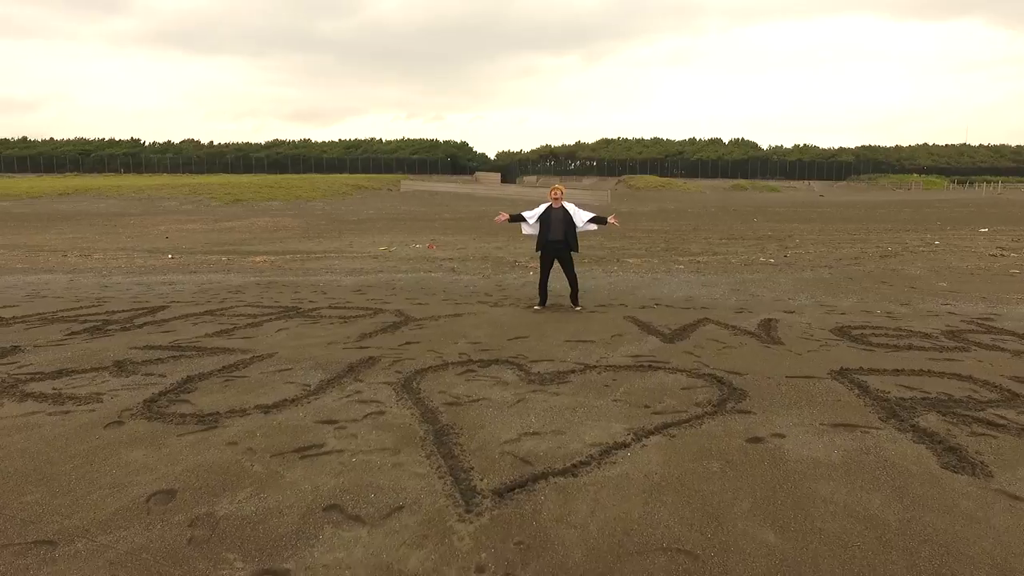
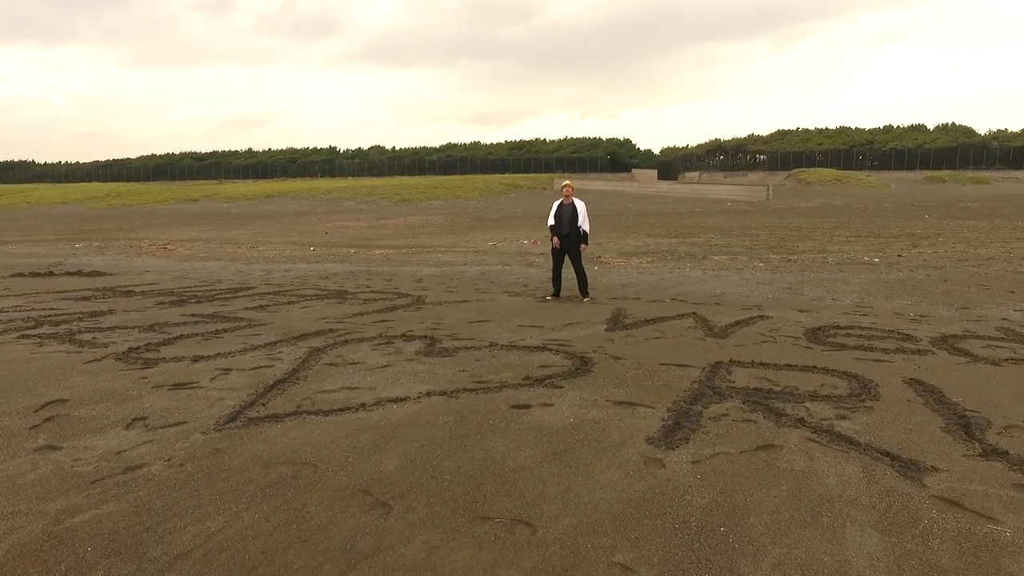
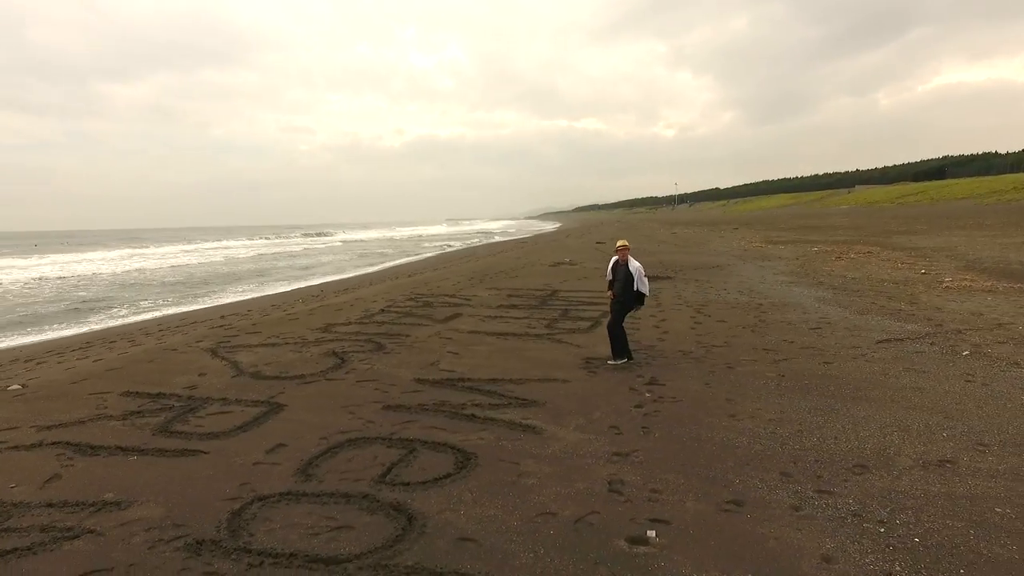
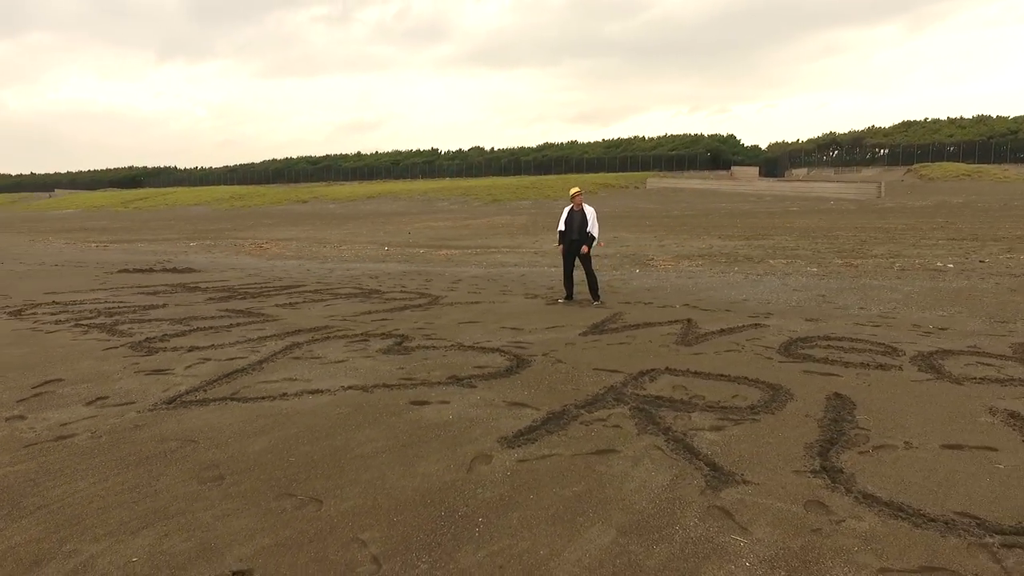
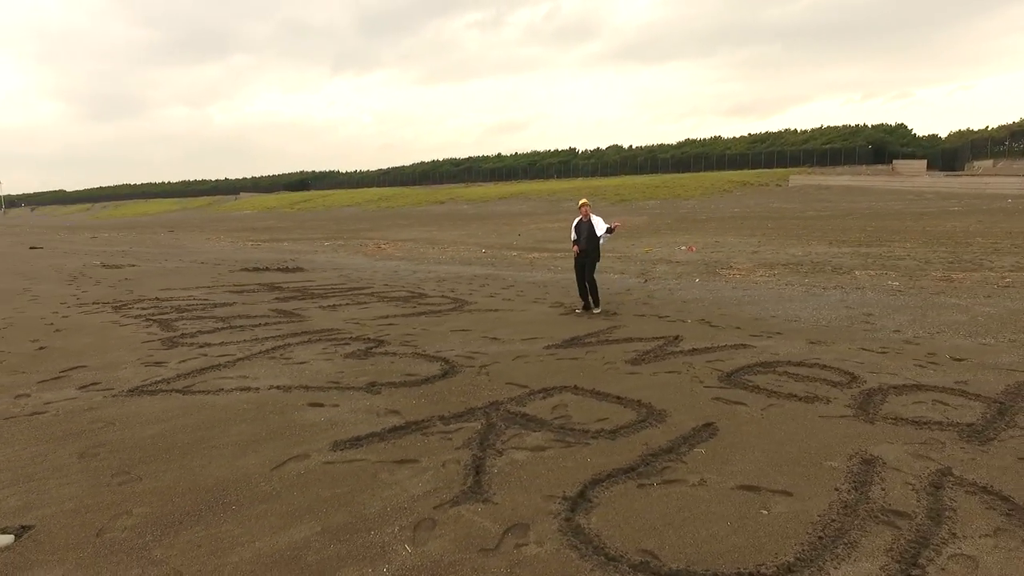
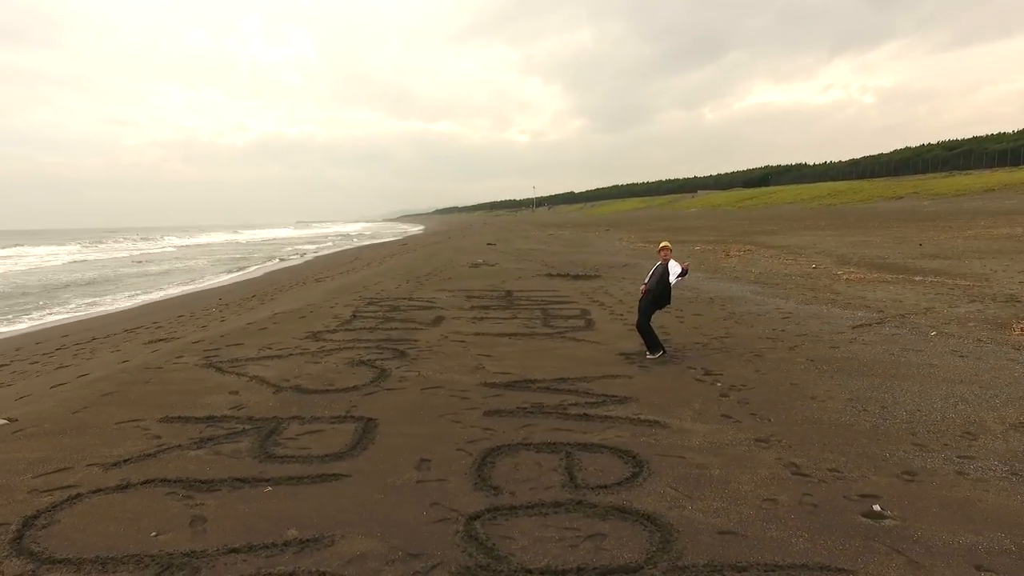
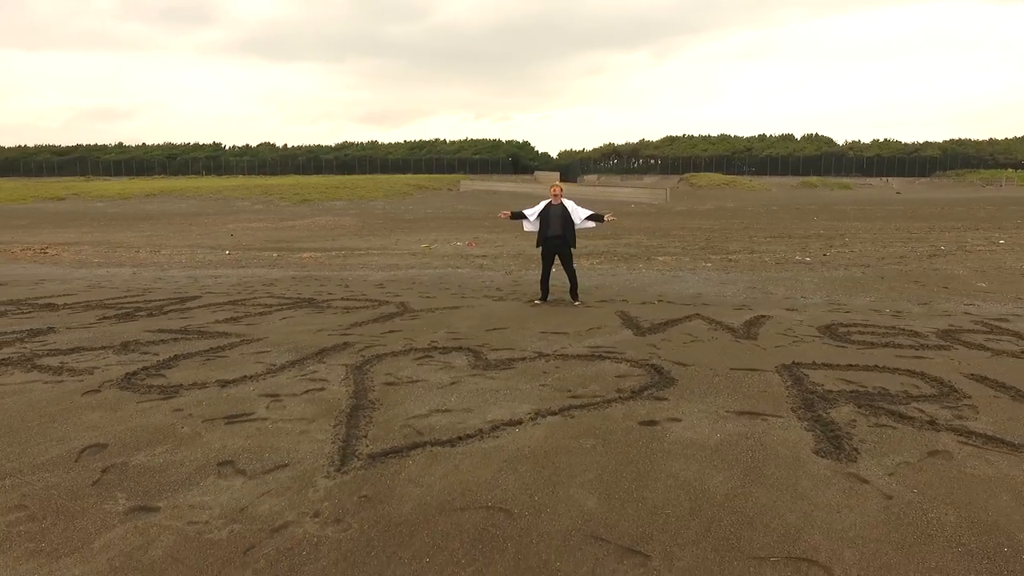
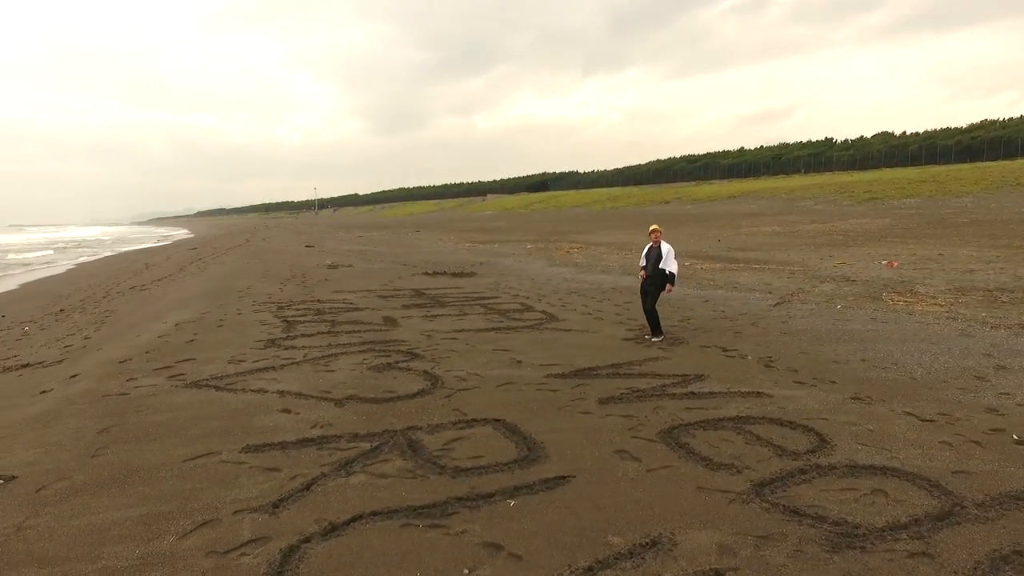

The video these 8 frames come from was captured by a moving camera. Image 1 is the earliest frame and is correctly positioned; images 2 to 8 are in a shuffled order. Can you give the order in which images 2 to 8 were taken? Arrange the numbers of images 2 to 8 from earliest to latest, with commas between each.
7, 2, 4, 5, 8, 6, 3
